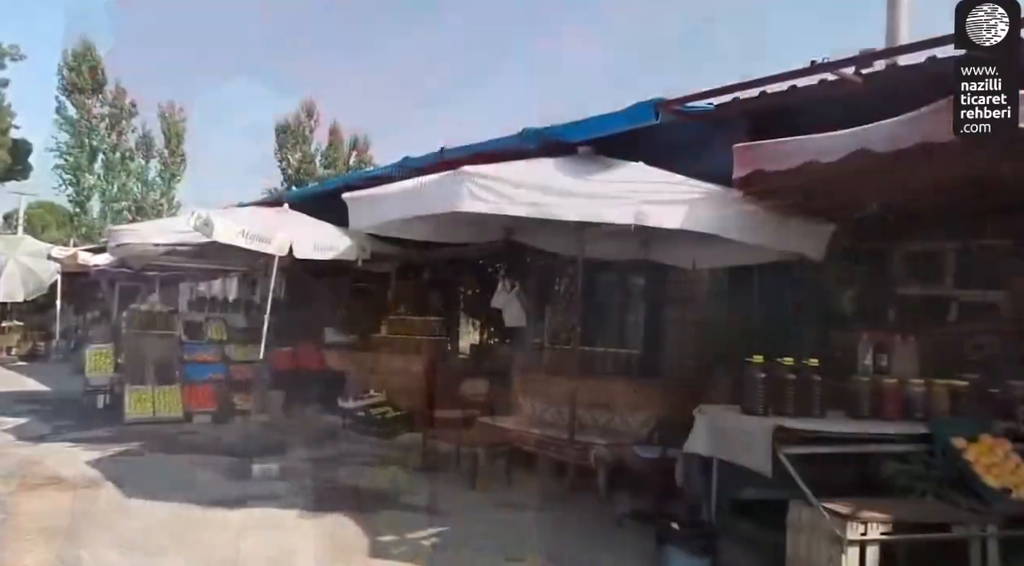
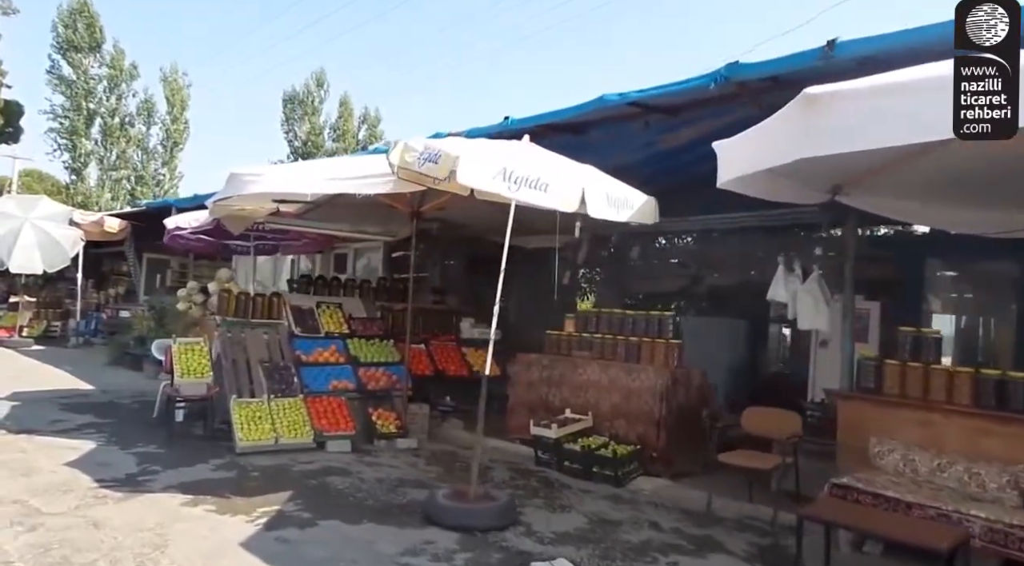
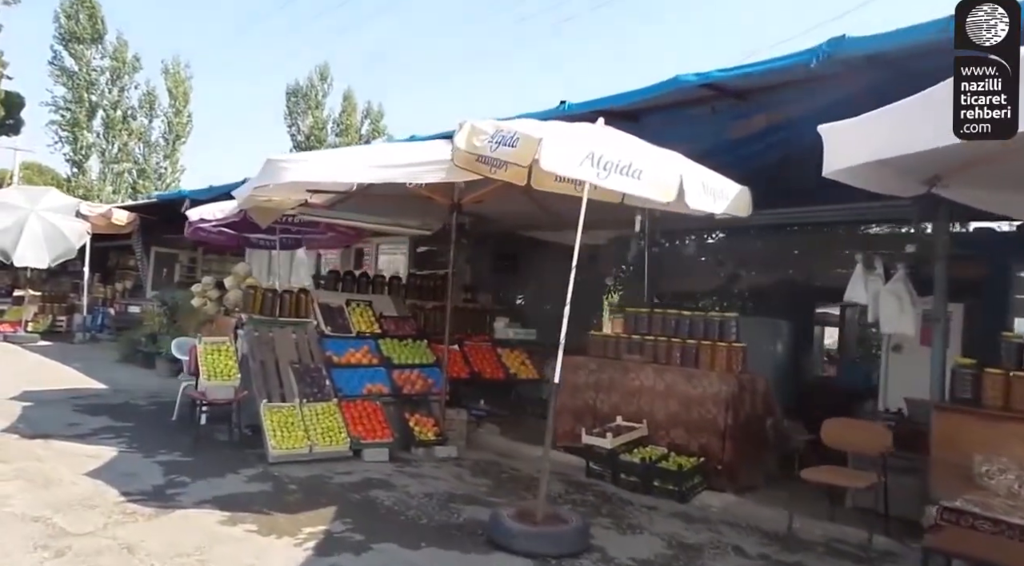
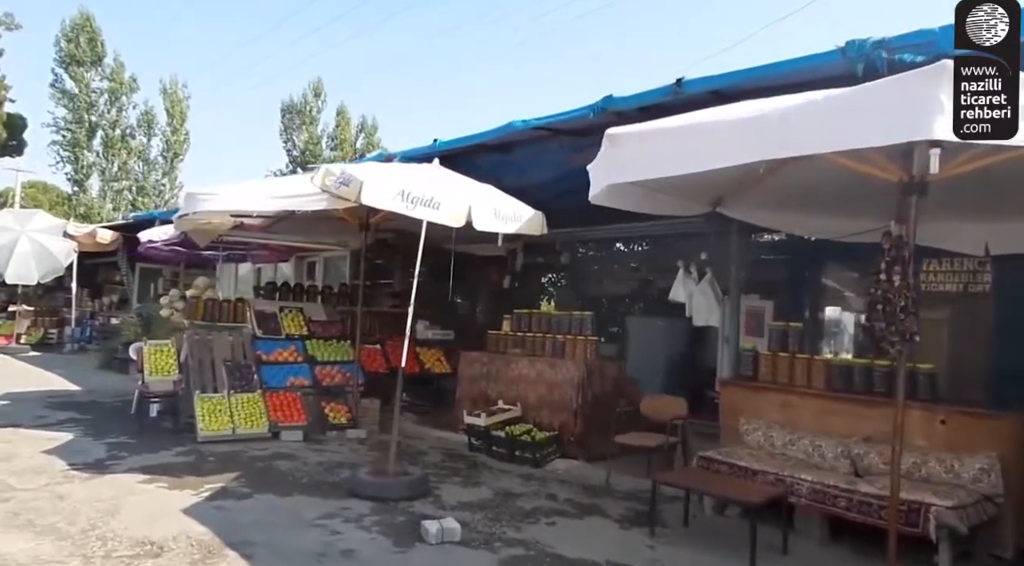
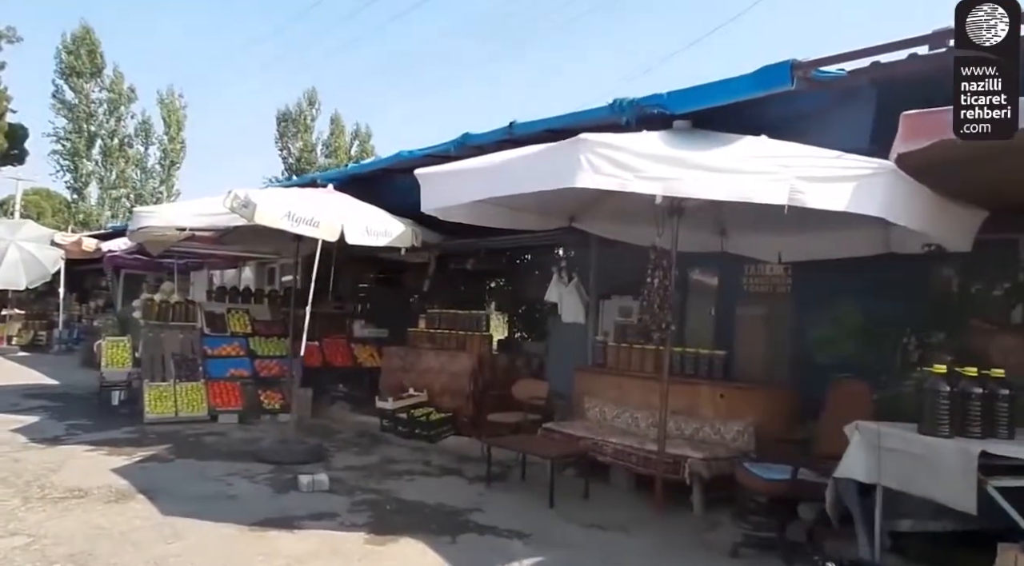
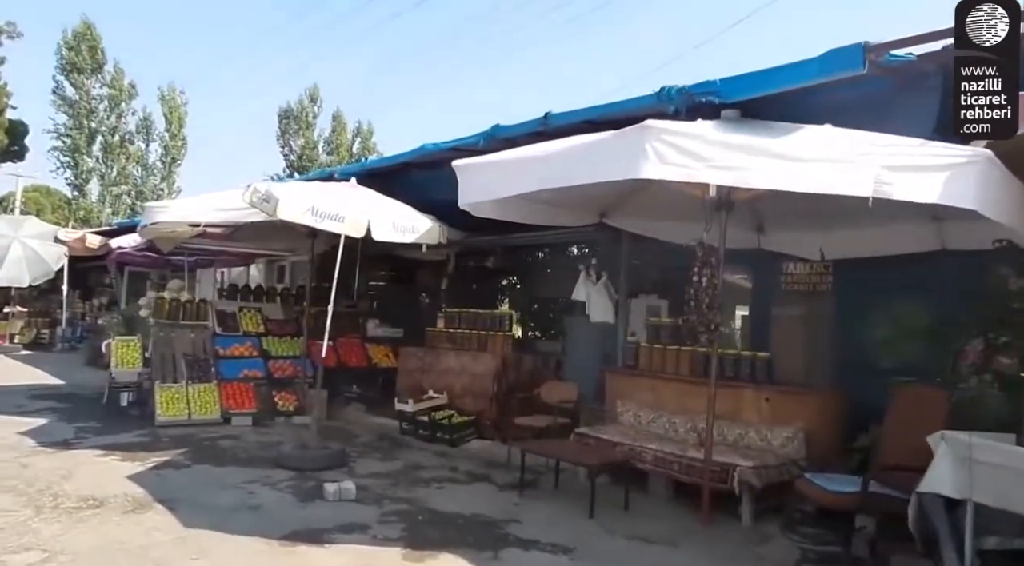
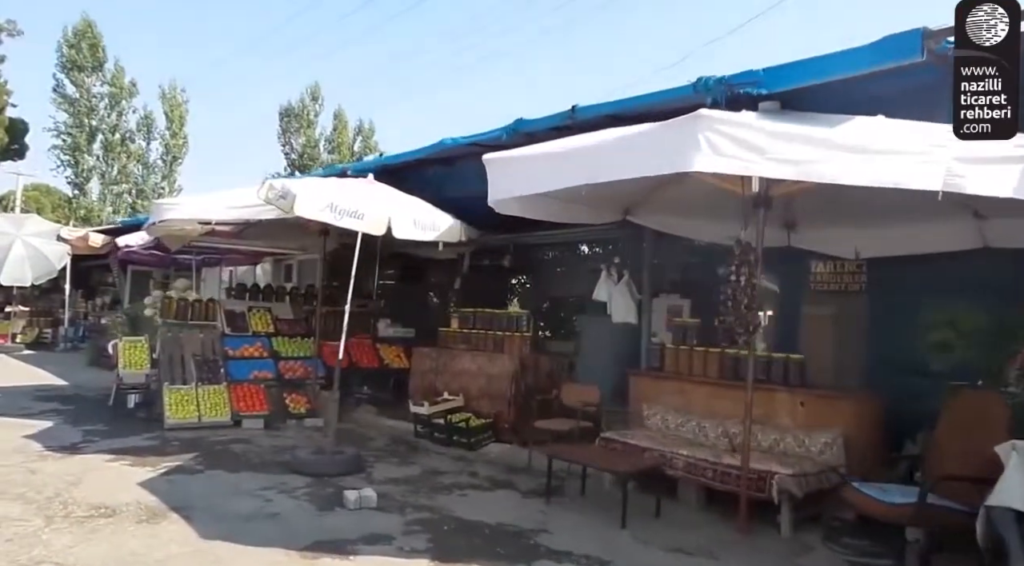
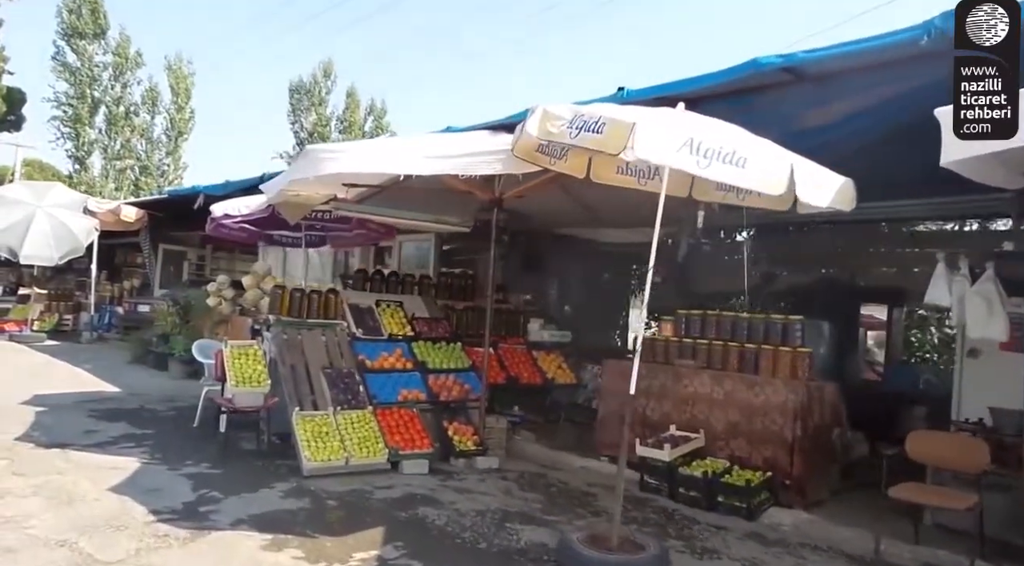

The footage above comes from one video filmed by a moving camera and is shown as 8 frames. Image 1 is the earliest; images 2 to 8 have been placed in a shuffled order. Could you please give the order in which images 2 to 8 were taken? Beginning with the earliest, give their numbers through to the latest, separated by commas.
5, 6, 7, 4, 2, 3, 8
